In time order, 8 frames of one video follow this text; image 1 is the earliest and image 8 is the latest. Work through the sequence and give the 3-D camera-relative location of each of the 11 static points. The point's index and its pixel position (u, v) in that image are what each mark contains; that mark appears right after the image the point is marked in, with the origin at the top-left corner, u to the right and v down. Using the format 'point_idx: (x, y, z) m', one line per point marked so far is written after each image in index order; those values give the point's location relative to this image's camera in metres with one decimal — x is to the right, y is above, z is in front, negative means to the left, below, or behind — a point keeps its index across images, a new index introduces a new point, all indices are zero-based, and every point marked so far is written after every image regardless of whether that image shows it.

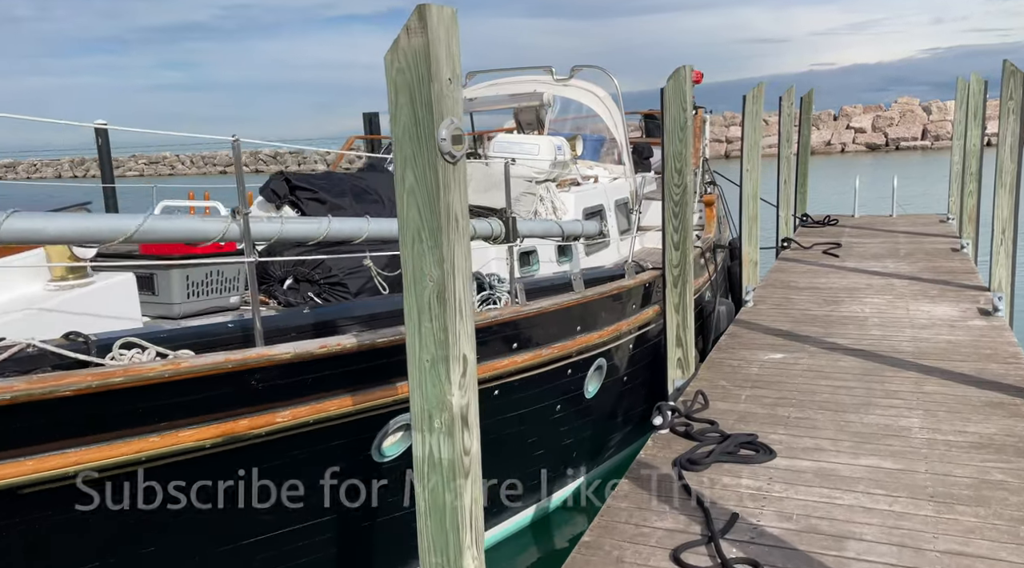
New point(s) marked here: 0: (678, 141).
0: (+1.1, +0.9, +5.6) m
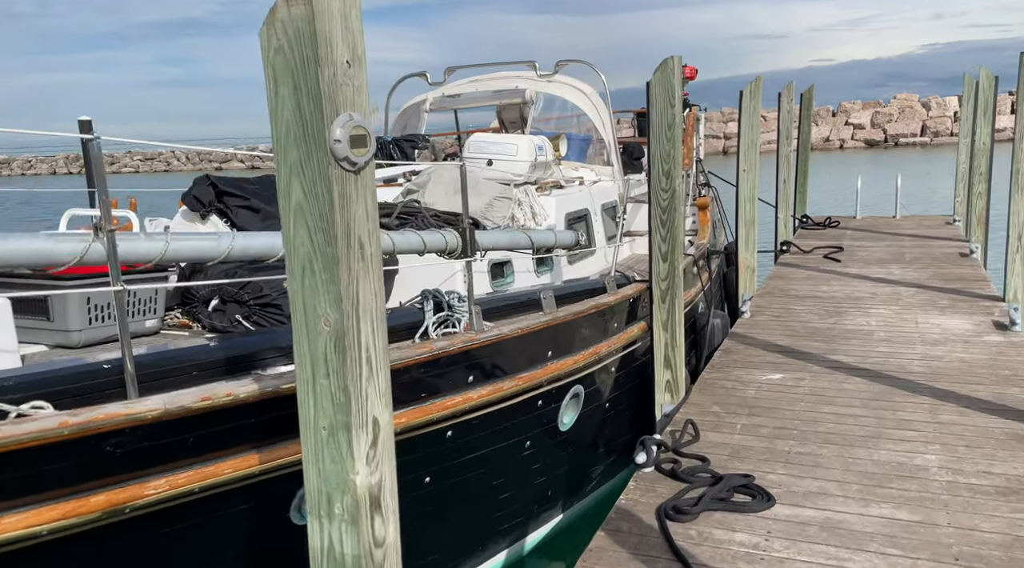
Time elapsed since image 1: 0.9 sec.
0: (+0.9, +0.8, +5.0) m
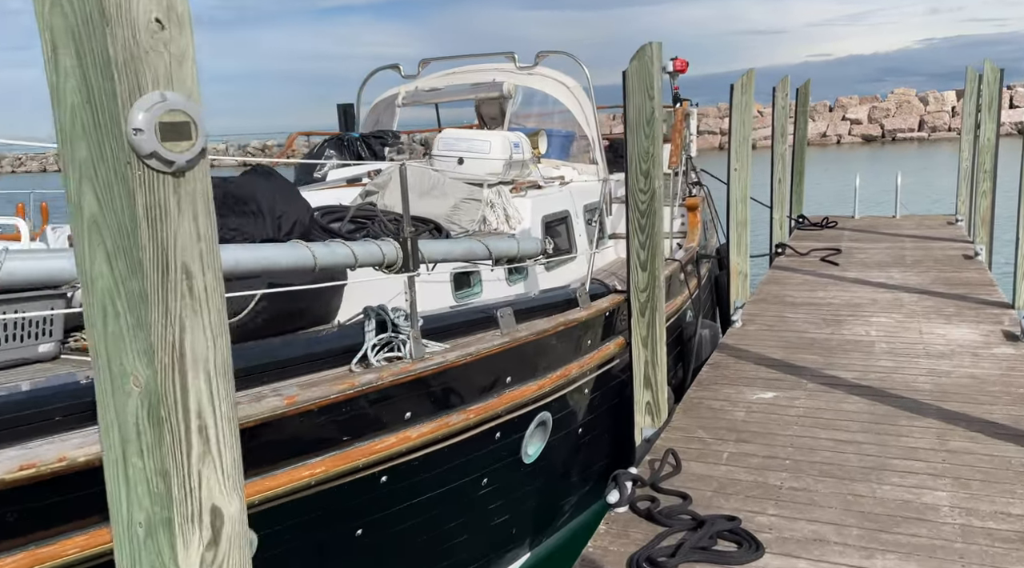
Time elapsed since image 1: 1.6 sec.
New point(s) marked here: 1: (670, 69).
0: (+0.7, +0.8, +4.5) m
1: (+2.0, +2.6, +10.4) m
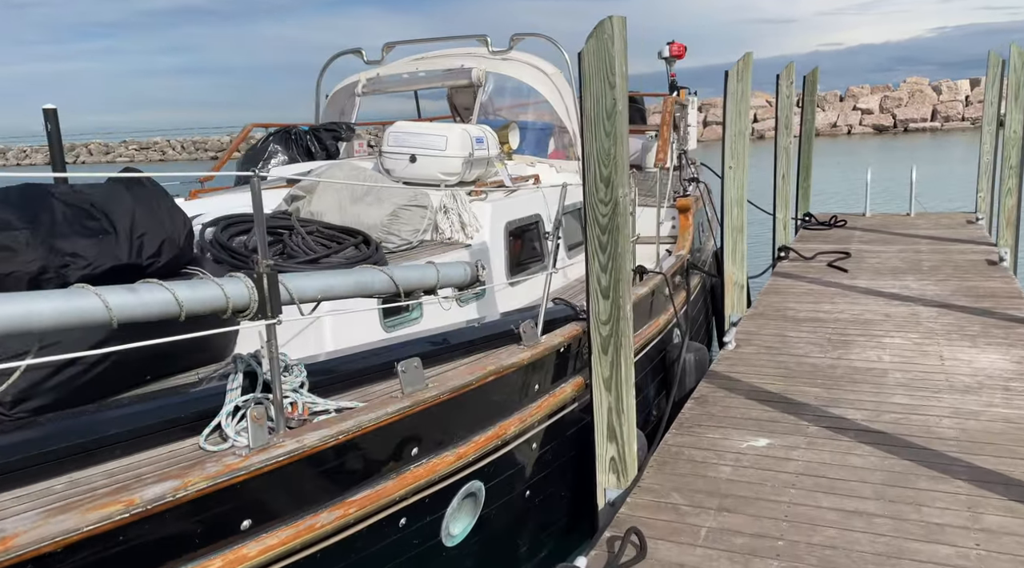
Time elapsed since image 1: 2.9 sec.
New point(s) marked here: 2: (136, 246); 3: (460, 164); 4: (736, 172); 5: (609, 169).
0: (+0.4, +0.7, +3.7) m
1: (+1.7, +2.6, +9.5) m
2: (-1.4, +0.1, +3.1) m
3: (-0.3, +0.8, +5.6) m
4: (+1.8, +0.9, +6.9) m
5: (+0.4, +0.5, +3.7) m
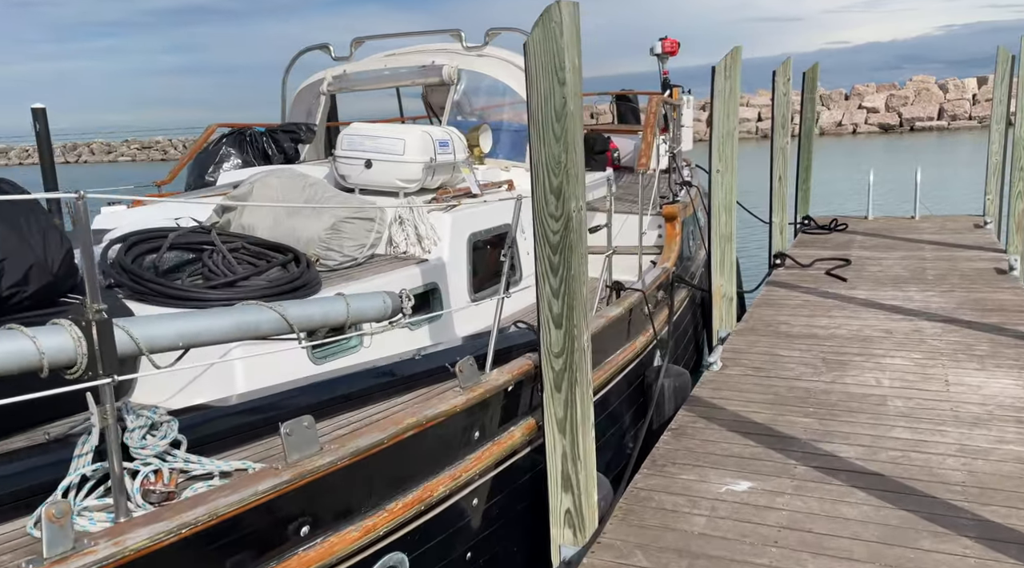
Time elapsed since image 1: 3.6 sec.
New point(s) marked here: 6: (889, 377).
0: (+0.2, +0.6, +3.2) m
1: (+1.5, +2.5, +9.0) m
2: (-1.6, 0.0, +2.7) m
3: (-0.5, +0.7, +5.1) m
4: (+1.6, +0.8, +6.4) m
5: (+0.2, +0.4, +3.2) m
6: (+2.3, -0.6, +5.3) m
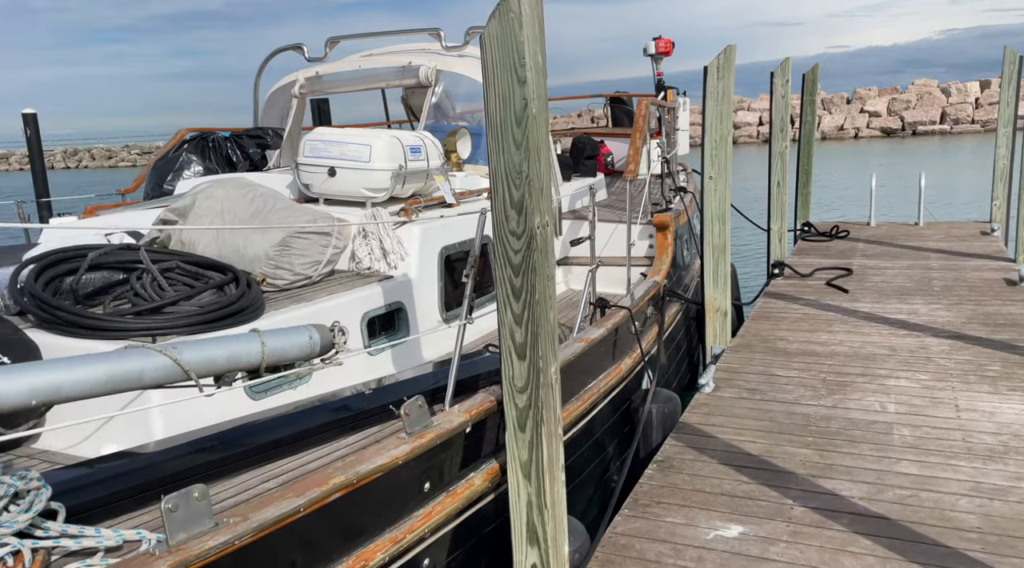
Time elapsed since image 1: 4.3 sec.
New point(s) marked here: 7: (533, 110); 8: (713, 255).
0: (0.0, +0.5, +2.8) m
1: (+1.4, +2.3, +8.6) m
2: (-1.8, -0.1, +2.3) m
3: (-0.7, +0.6, +4.7) m
4: (+1.4, +0.7, +6.0) m
5: (0.0, +0.3, +2.8) m
6: (+2.2, -0.7, +4.9) m
7: (+0.1, +0.6, +2.8) m
8: (+1.4, +0.2, +6.1) m
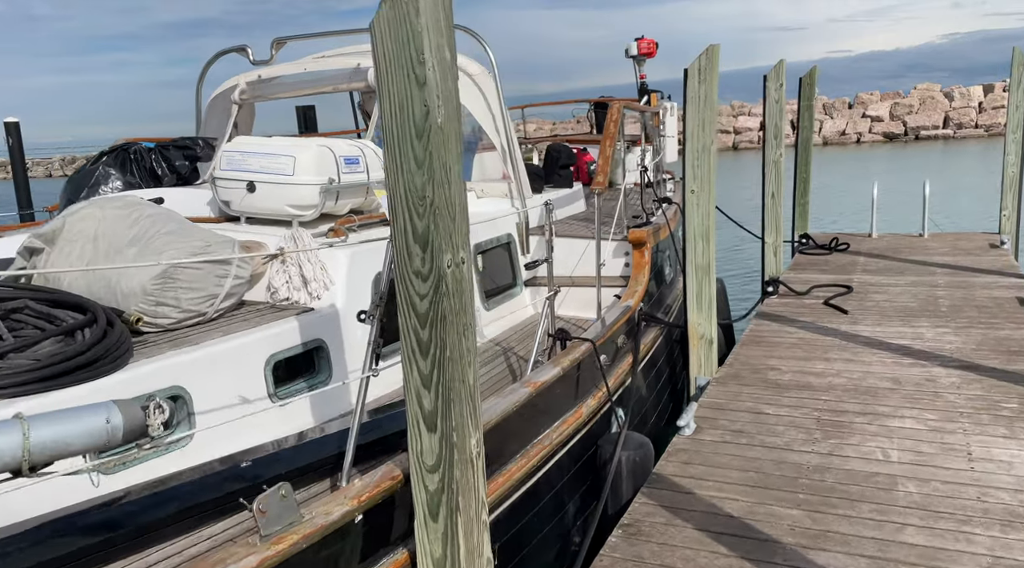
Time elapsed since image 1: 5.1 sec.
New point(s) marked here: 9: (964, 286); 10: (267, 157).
0: (-0.3, +0.3, +2.2) m
1: (+1.1, +2.2, +8.0) m
2: (-2.0, -0.2, +1.7) m
3: (-0.9, +0.4, +4.1) m
4: (+1.2, +0.5, +5.4) m
5: (-0.2, +0.2, +2.2) m
6: (+1.9, -0.8, +4.3) m
7: (-0.2, +0.4, +2.2) m
8: (+1.2, 0.0, +5.5) m
9: (+4.0, 0.0, +7.5) m
10: (-1.2, +0.6, +4.2) m
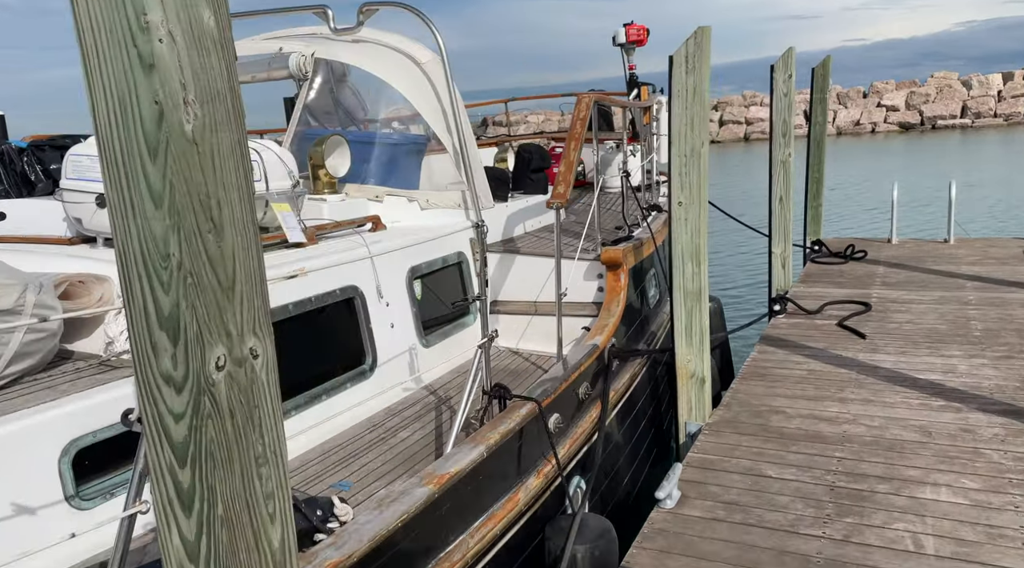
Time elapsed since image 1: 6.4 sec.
0: (-0.6, +0.1, +1.3) m
1: (+0.9, +2.0, +7.1) m
2: (-2.3, -0.4, +0.8) m
3: (-1.2, +0.3, +3.2) m
4: (+0.9, +0.4, +4.4) m
5: (-0.5, 0.0, +1.3) m
6: (+1.7, -1.0, +3.4) m
7: (-0.5, +0.2, +1.3) m
8: (+0.9, -0.1, +4.6) m
9: (+3.7, -0.2, +6.5) m
10: (-1.5, +0.5, +3.3) m
